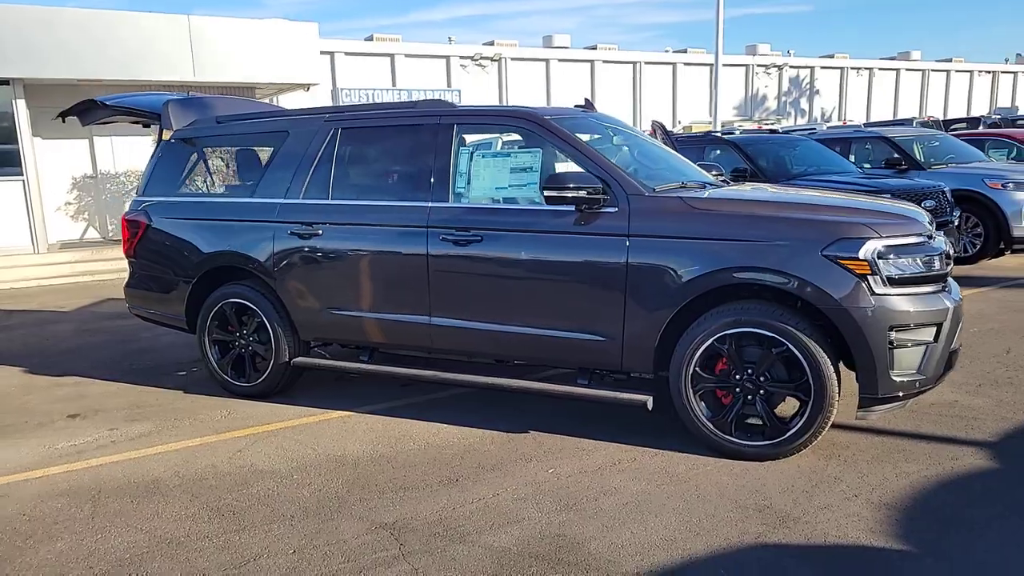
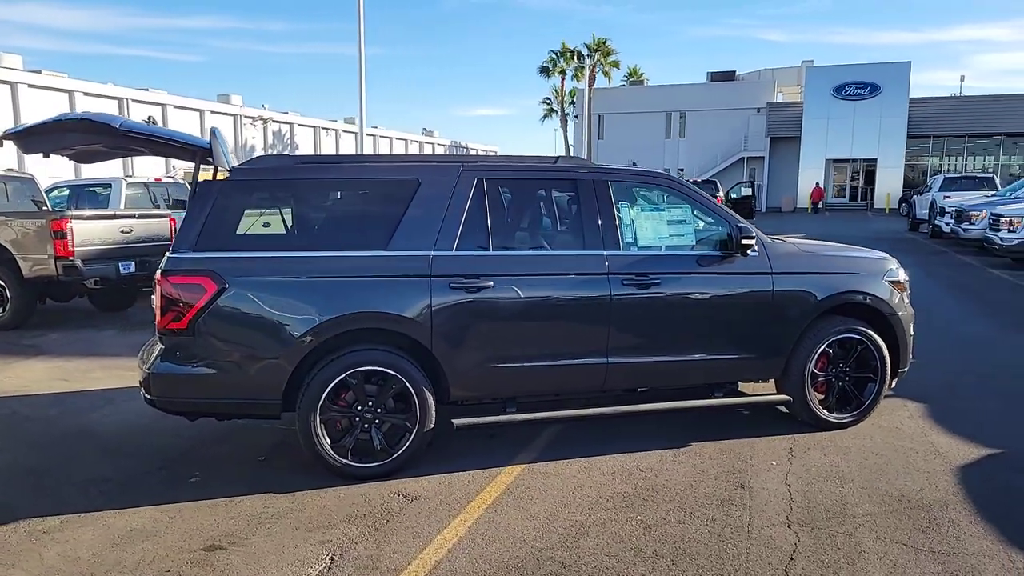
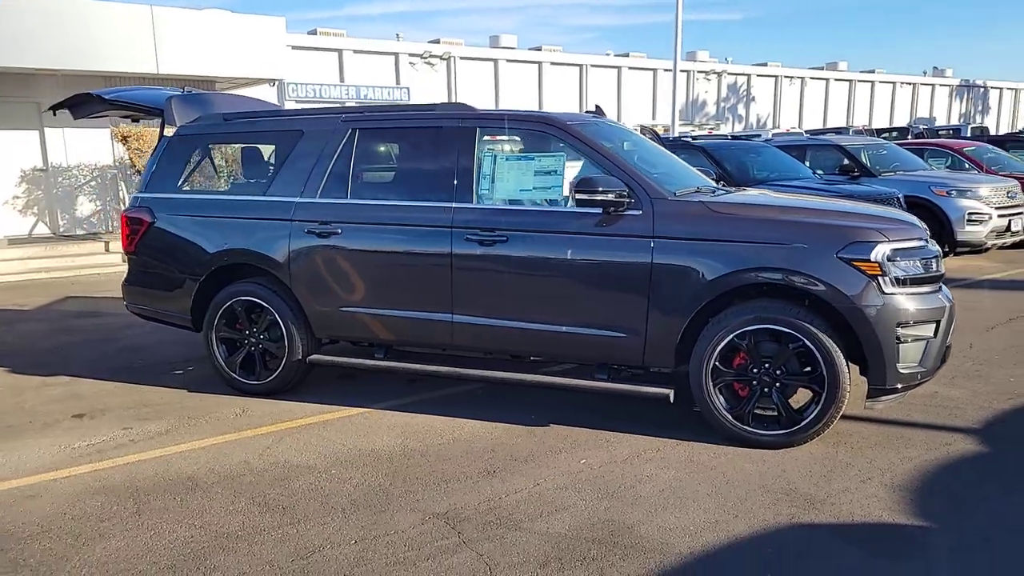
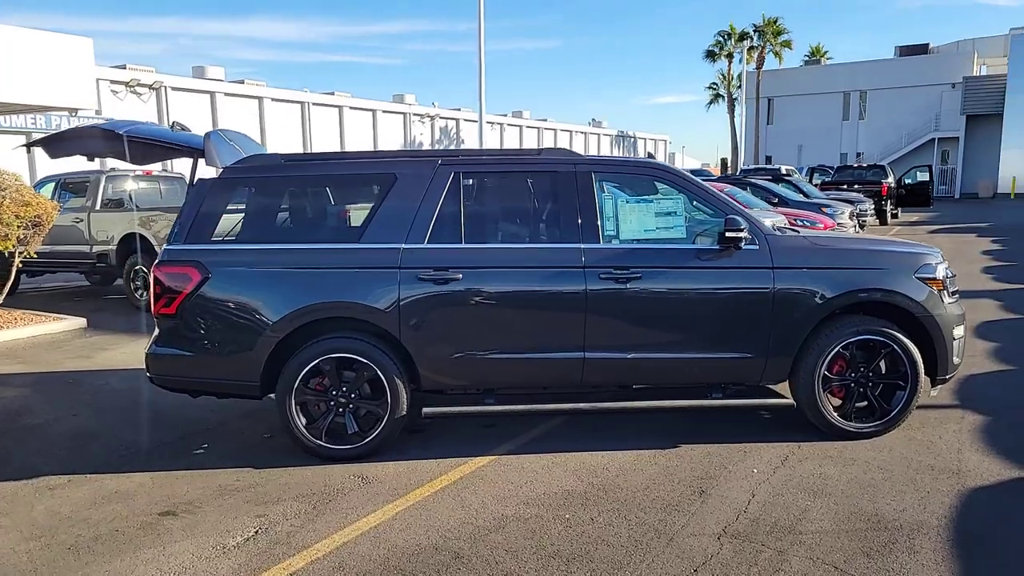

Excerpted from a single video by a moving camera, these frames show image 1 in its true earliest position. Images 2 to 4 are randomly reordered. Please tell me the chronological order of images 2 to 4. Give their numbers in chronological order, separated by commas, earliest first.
3, 4, 2
